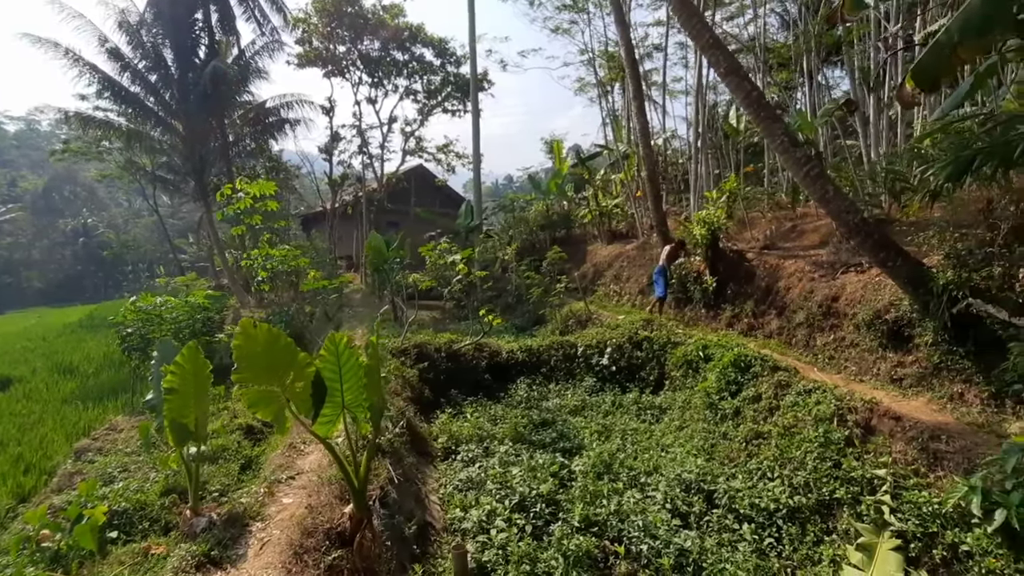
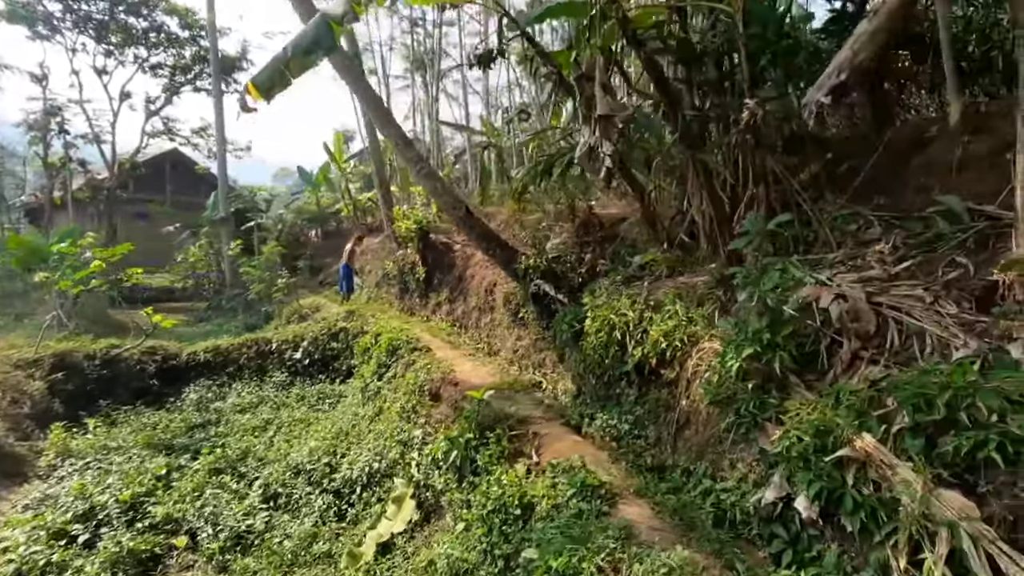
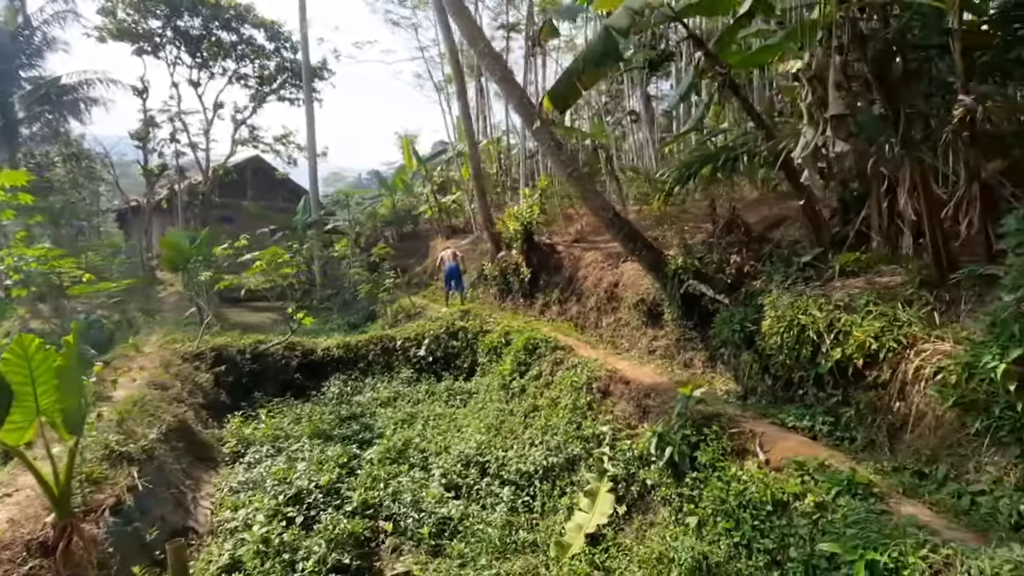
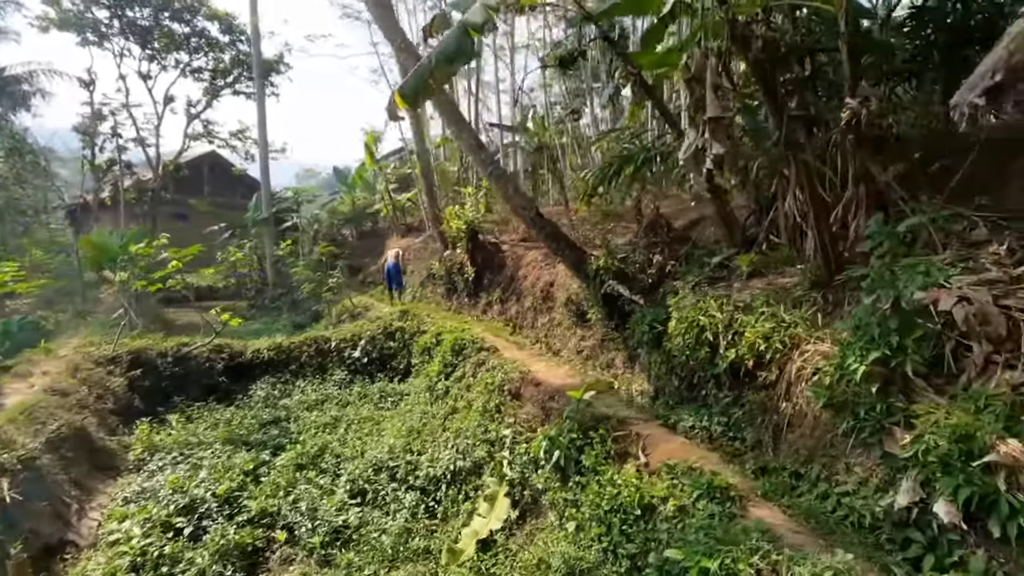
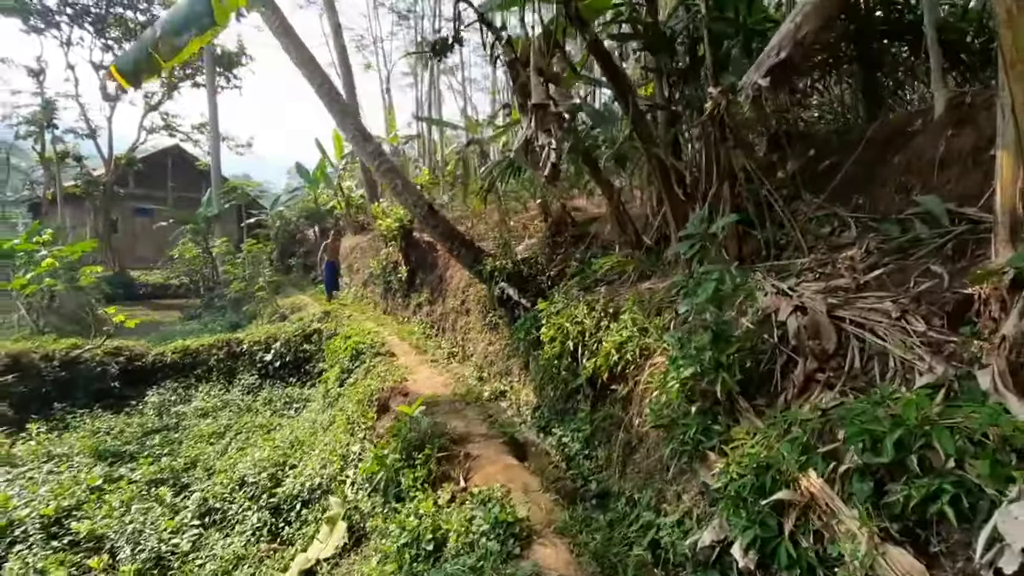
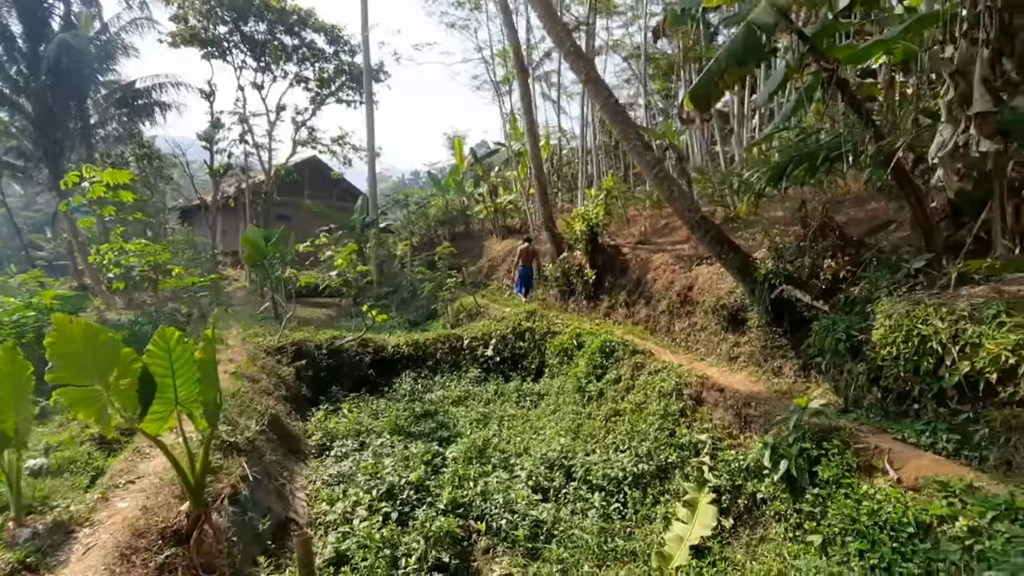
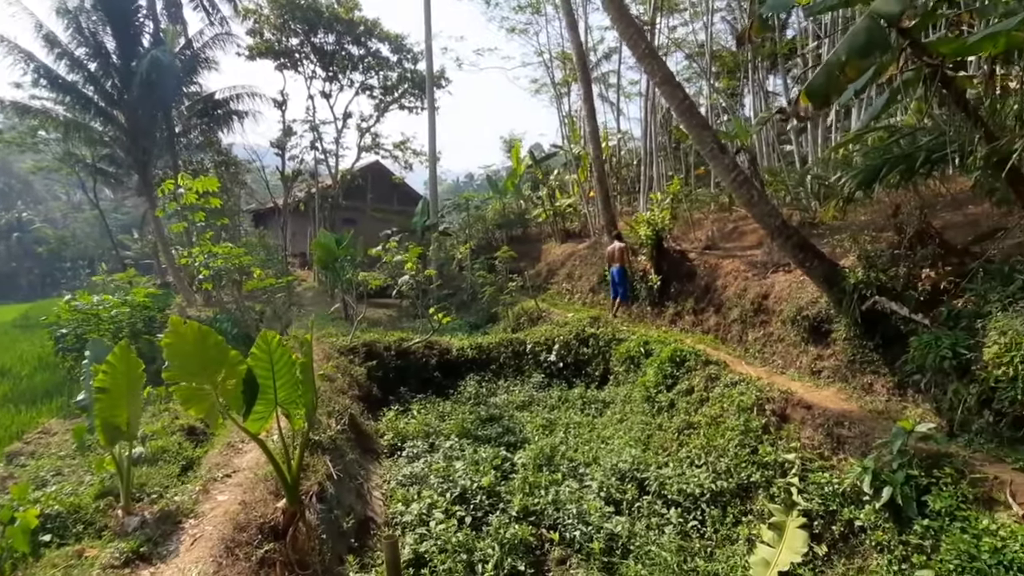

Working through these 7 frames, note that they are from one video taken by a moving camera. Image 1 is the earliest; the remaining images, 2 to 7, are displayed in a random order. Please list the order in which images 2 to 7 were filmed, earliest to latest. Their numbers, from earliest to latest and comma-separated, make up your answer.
7, 6, 3, 4, 2, 5
